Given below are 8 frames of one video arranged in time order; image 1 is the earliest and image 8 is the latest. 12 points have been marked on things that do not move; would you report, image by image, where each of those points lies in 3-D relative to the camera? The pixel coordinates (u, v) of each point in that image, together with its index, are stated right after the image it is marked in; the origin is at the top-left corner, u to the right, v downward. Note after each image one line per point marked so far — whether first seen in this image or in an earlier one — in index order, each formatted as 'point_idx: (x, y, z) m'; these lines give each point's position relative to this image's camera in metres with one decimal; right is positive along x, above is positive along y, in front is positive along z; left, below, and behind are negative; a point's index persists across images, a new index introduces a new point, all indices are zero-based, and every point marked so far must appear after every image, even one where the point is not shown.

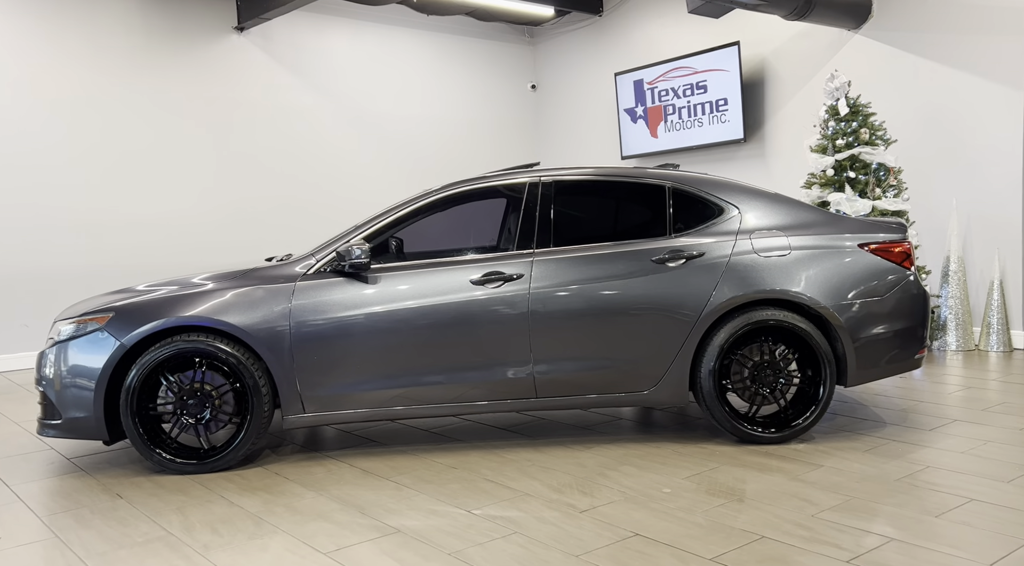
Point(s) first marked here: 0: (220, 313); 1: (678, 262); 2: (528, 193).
0: (-1.4, -0.1, +4.4) m
1: (+0.8, +0.1, +4.6) m
2: (+0.1, +0.5, +4.7) m
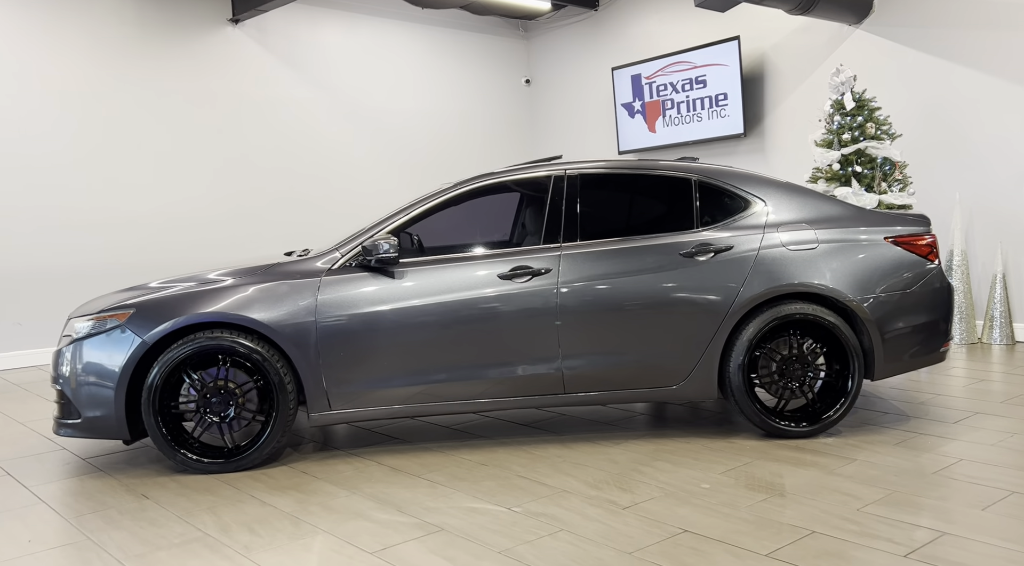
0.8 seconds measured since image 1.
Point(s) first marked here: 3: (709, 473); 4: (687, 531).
0: (-1.2, -0.1, +4.3) m
1: (+1.0, +0.1, +4.5) m
2: (+0.2, +0.5, +4.6) m
3: (+0.9, -0.8, +4.0) m
4: (+0.6, -0.9, +3.3) m
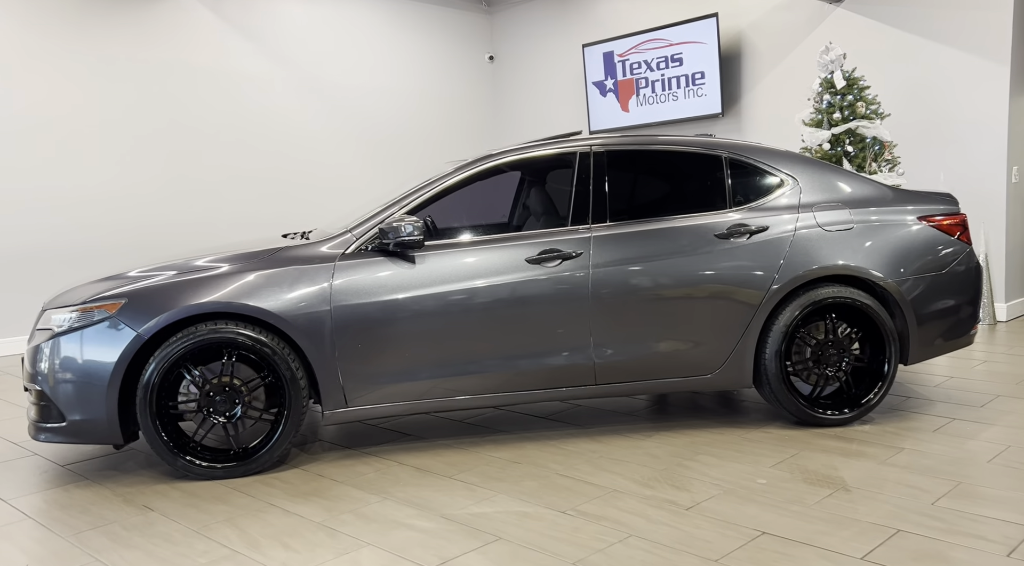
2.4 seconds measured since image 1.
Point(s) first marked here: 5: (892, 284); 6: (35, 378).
0: (-1.1, -0.1, +3.9) m
1: (+1.1, +0.2, +4.3) m
2: (+0.3, +0.6, +4.4) m
3: (+1.0, -0.8, +3.8) m
4: (+0.9, -0.8, +3.1) m
5: (+1.8, 0.0, +4.4) m
6: (-2.0, -0.4, +3.9) m
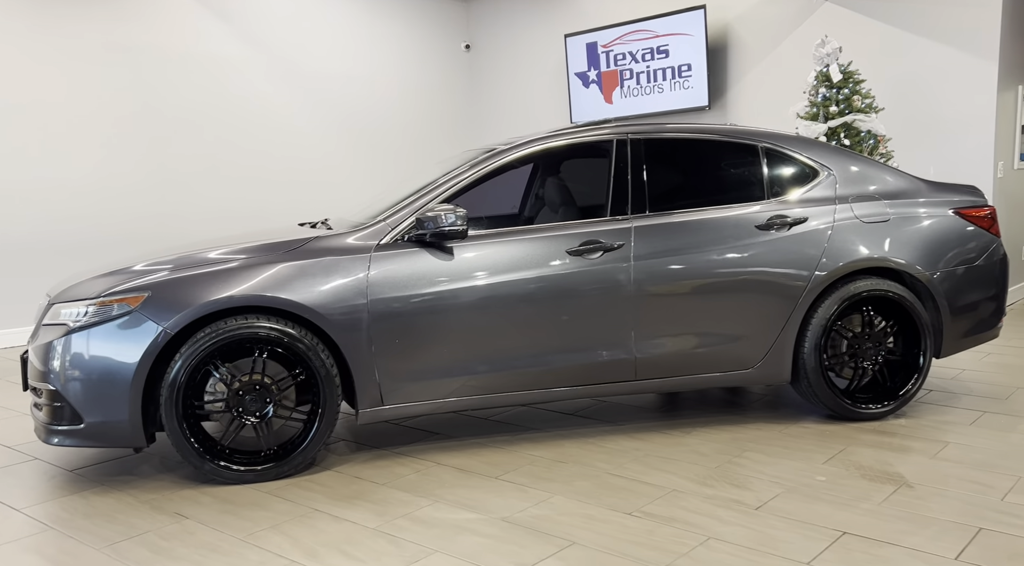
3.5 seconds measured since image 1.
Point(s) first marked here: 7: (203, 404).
0: (-0.9, 0.0, +3.7) m
1: (+1.2, +0.2, +4.2) m
2: (+0.5, +0.6, +4.2) m
3: (+1.2, -0.7, +3.7) m
4: (+1.1, -0.8, +3.0) m
5: (+2.0, 0.0, +4.4) m
6: (-1.8, -0.4, +3.6) m
7: (-1.2, -0.5, +3.6) m
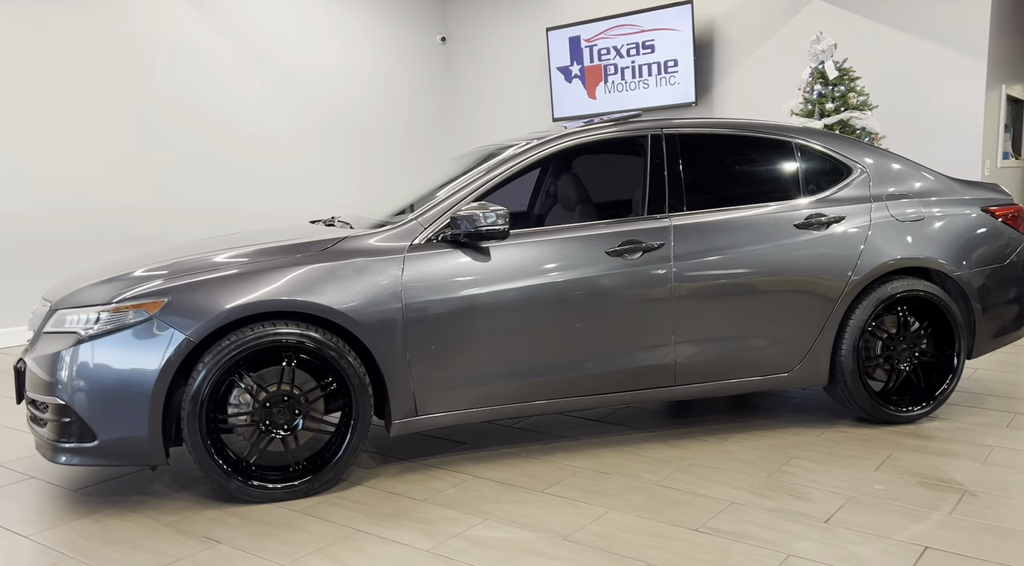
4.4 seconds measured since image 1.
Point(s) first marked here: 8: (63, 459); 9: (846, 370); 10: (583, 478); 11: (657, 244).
0: (-0.7, 0.0, +3.5) m
1: (+1.4, +0.2, +4.1) m
2: (+0.6, +0.6, +4.1) m
3: (+1.4, -0.7, +3.6) m
4: (+1.3, -0.8, +2.9) m
5: (+2.1, 0.0, +4.3) m
6: (-1.6, -0.4, +3.3) m
7: (-1.0, -0.5, +3.4) m
8: (-1.6, -0.6, +3.3) m
9: (+1.5, -0.4, +4.2) m
10: (+0.3, -0.8, +3.6) m
11: (+0.6, +0.2, +3.9) m
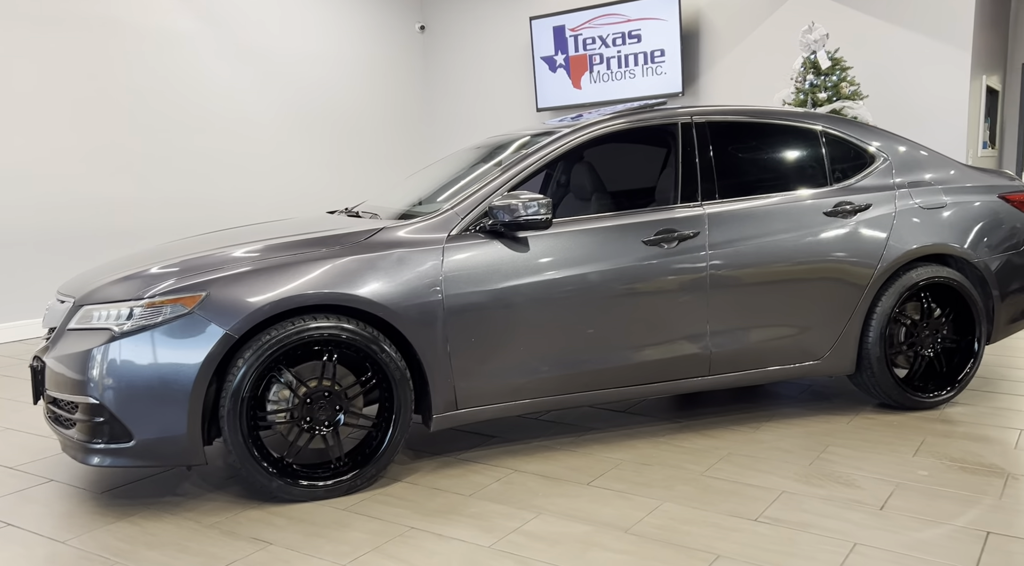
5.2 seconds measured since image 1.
0: (-0.6, 0.0, +3.4) m
1: (+1.5, +0.3, +4.1) m
2: (+0.7, +0.6, +4.0) m
3: (+1.5, -0.7, +3.6) m
4: (+1.5, -0.8, +2.9) m
5: (+2.2, +0.1, +4.3) m
6: (-1.5, -0.4, +3.2) m
7: (-0.9, -0.5, +3.3) m
8: (-1.4, -0.6, +3.2) m
9: (+1.6, -0.3, +4.2) m
10: (+0.4, -0.7, +3.5) m
11: (+0.7, +0.2, +3.8) m
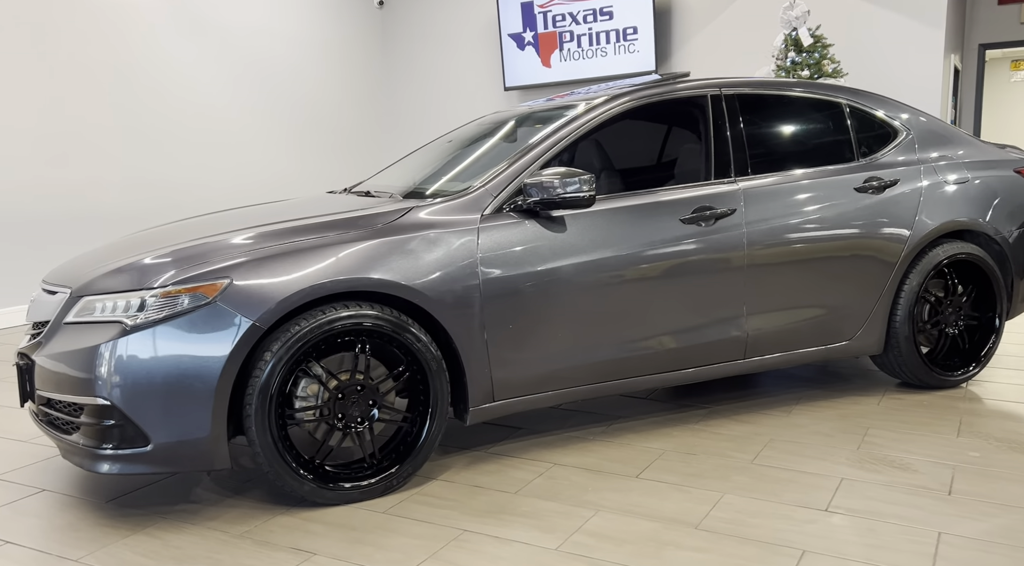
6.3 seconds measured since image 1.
0: (-0.4, 0.0, +3.1) m
1: (+1.6, +0.4, +4.0) m
2: (+0.8, +0.7, +3.8) m
3: (+1.7, -0.6, +3.5) m
4: (+1.7, -0.7, +2.8) m
5: (+2.3, +0.2, +4.3) m
6: (-1.3, -0.3, +2.9) m
7: (-0.7, -0.4, +3.0) m
8: (-1.3, -0.6, +2.9) m
9: (+1.7, -0.2, +4.1) m
10: (+0.6, -0.6, +3.4) m
11: (+0.9, +0.3, +3.7) m
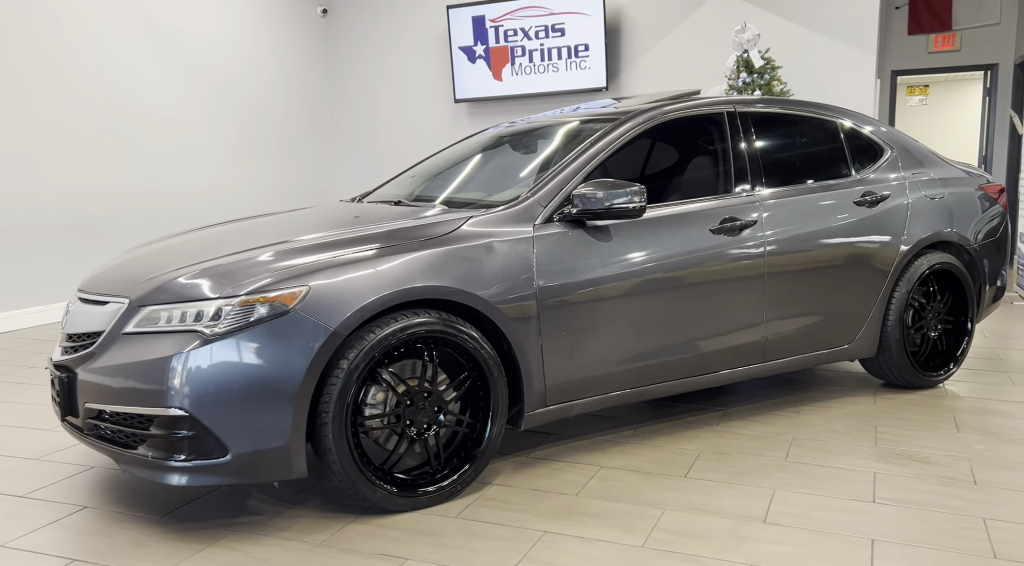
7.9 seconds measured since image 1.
0: (-0.2, 0.0, +3.2) m
1: (+1.7, +0.4, +4.3) m
2: (+1.0, +0.7, +4.0) m
3: (+1.8, -0.6, +3.8) m
4: (+1.9, -0.7, +3.1) m
5: (+2.3, +0.2, +4.6) m
6: (-1.1, -0.4, +2.8) m
7: (-0.5, -0.4, +3.0) m
8: (-1.0, -0.6, +2.8) m
9: (+1.8, -0.3, +4.4) m
10: (+0.8, -0.7, +3.5) m
11: (+1.0, +0.3, +3.9) m
